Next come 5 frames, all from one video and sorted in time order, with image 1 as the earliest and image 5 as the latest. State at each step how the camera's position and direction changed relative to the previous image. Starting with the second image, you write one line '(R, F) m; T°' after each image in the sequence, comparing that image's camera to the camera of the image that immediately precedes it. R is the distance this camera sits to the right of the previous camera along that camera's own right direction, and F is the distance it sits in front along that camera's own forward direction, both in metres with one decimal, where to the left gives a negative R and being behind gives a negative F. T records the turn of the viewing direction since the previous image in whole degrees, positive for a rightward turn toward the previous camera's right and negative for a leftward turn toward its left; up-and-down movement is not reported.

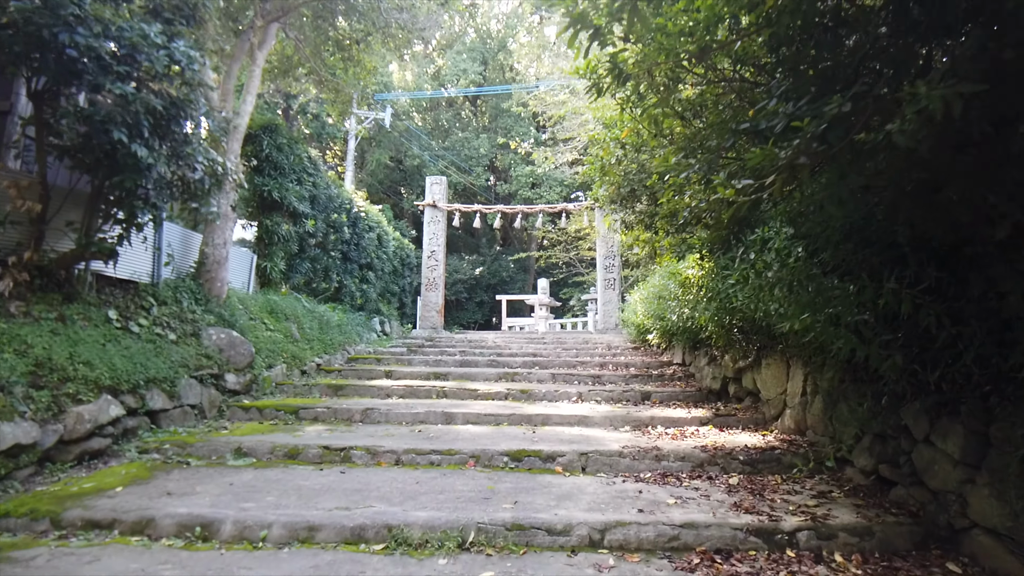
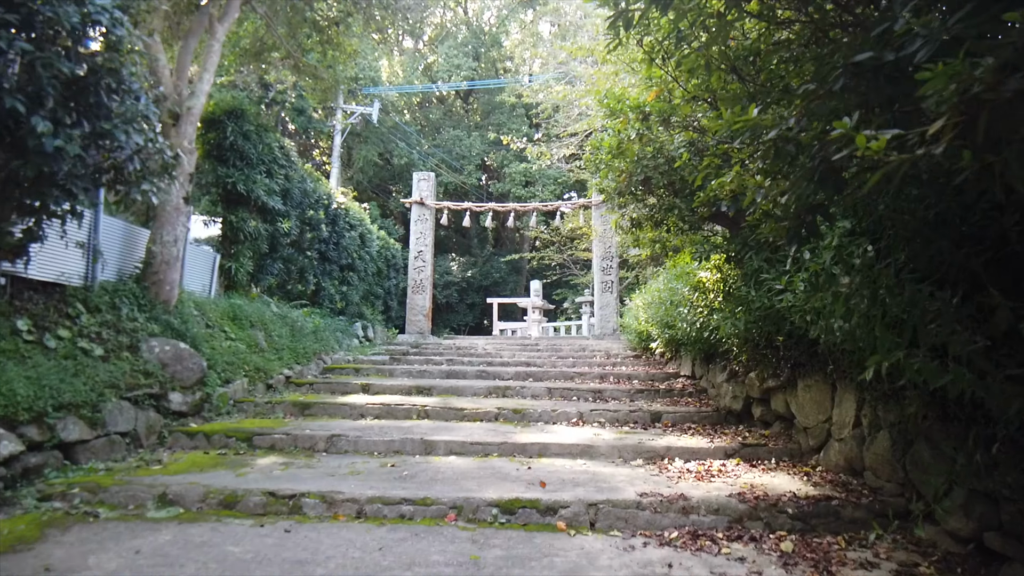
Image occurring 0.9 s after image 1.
(0.0, +0.7) m; +1°
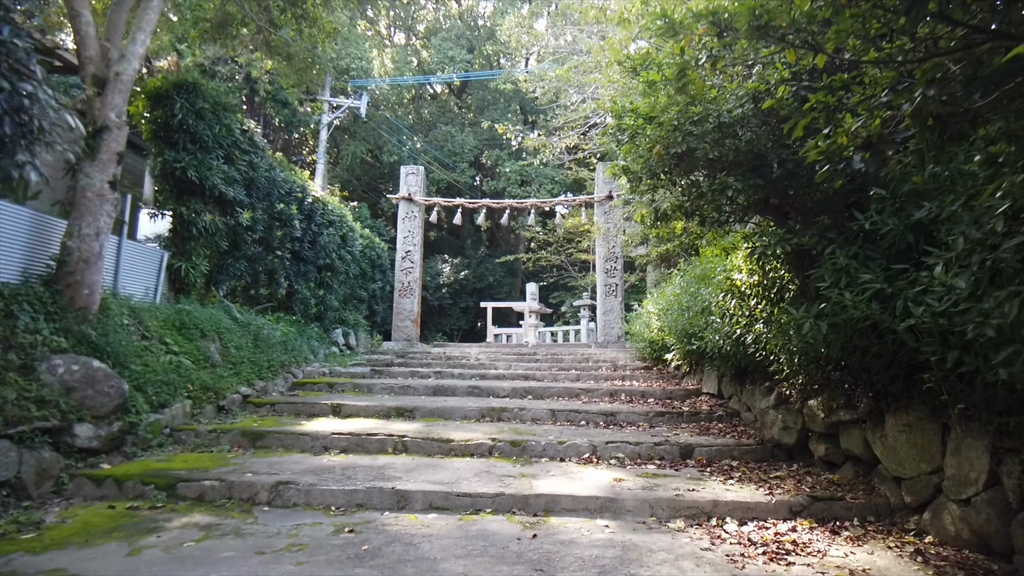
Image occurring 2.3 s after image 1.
(0.0, +0.9) m; +1°
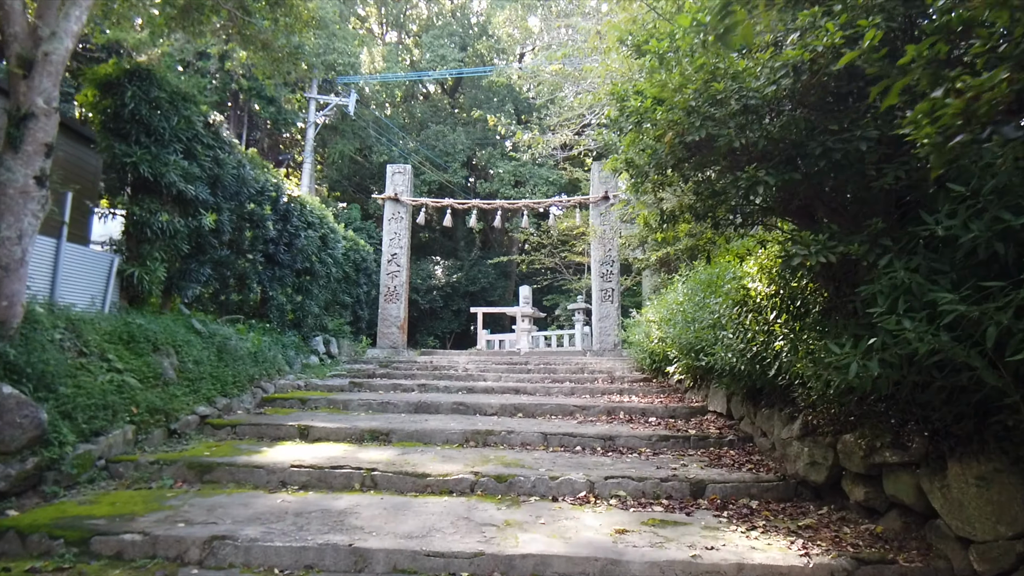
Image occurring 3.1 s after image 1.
(0.0, +0.5) m; 0°
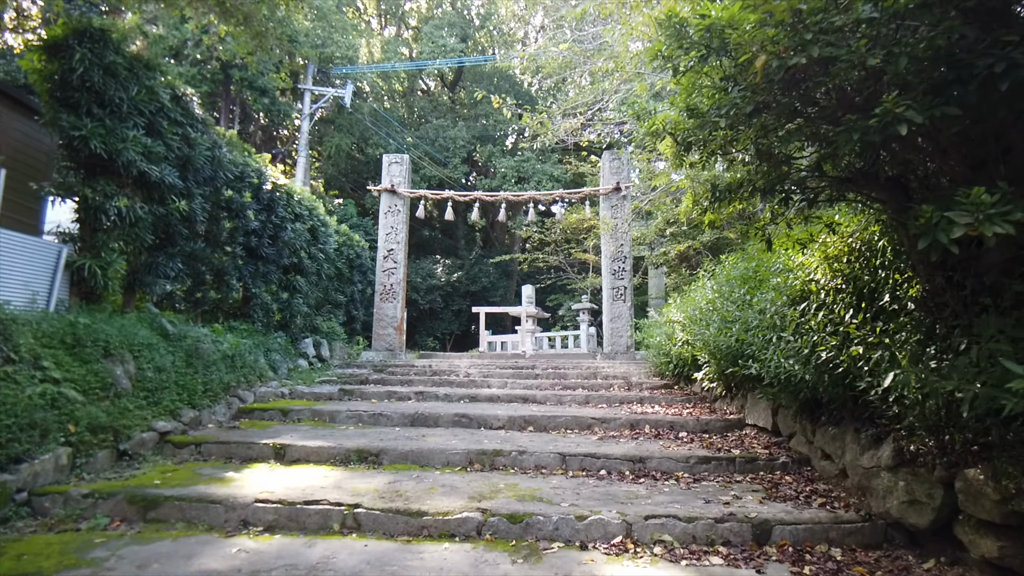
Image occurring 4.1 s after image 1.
(-0.1, +0.7) m; 0°
